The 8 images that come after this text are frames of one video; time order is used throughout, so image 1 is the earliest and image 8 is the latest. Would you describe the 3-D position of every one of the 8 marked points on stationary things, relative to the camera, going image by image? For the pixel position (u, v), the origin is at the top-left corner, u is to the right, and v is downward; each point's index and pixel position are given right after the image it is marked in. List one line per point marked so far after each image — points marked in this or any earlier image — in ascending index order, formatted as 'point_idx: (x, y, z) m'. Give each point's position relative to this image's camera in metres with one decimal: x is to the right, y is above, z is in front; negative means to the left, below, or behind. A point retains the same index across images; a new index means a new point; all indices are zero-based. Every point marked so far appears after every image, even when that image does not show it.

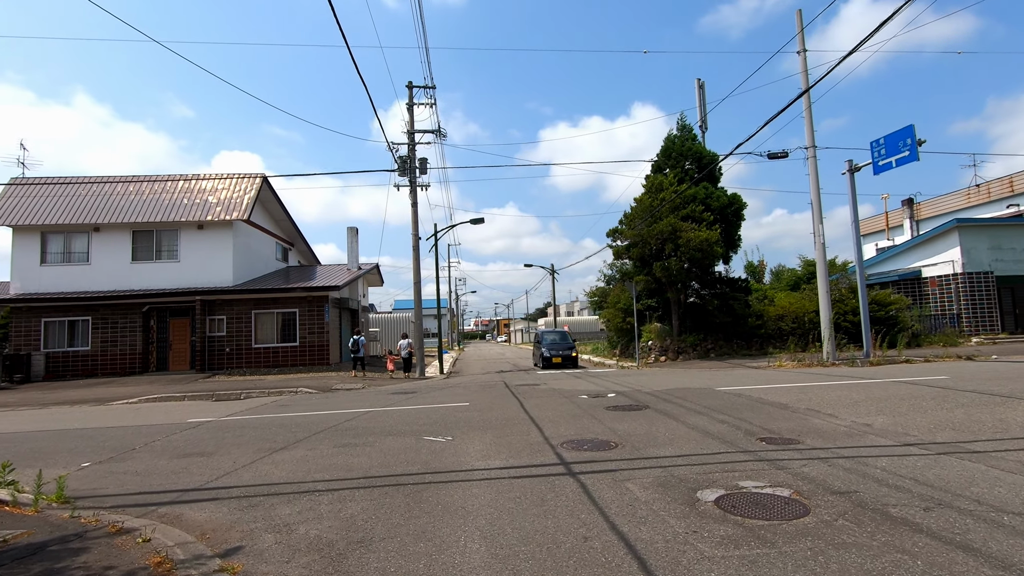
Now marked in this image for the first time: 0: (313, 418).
0: (-3.9, -2.6, +10.6) m
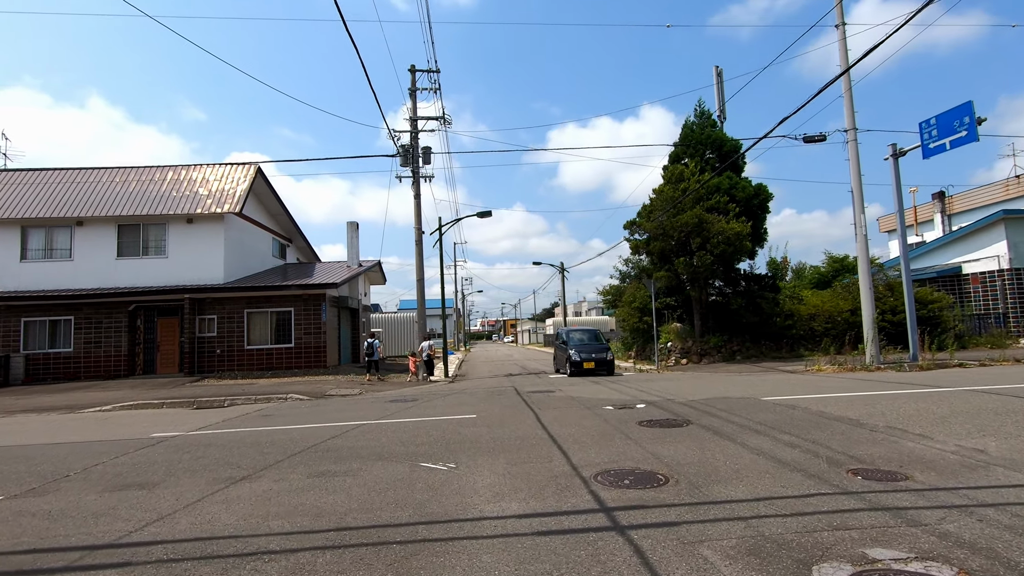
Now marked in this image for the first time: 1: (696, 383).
0: (-3.7, -2.5, +9.1) m
1: (+5.0, -2.5, +14.5) m
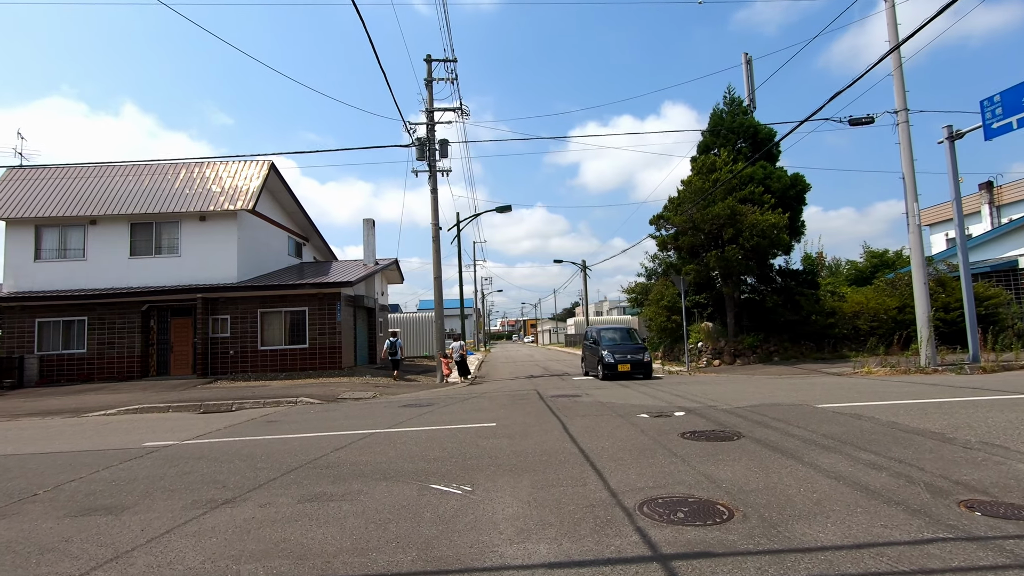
0: (-3.3, -2.4, +8.2) m
1: (+5.5, -2.4, +13.3) m
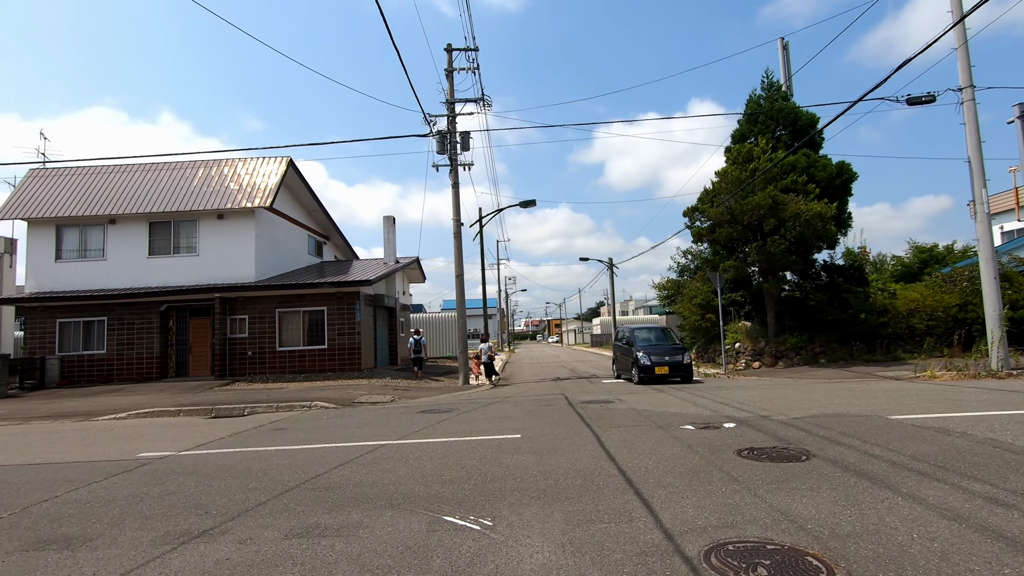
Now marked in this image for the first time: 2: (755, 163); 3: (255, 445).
0: (-2.9, -2.3, +7.4) m
1: (+6.1, -2.3, +12.1) m
2: (+8.5, +4.3, +18.8) m
3: (-4.1, -2.5, +8.7) m
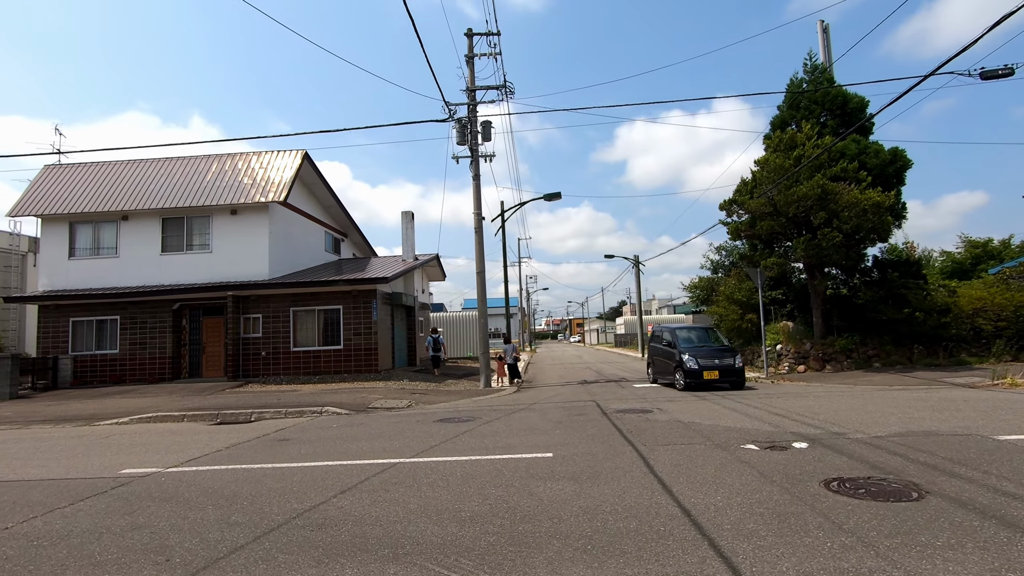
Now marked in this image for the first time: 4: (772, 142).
0: (-2.6, -2.3, +6.4) m
1: (+6.7, -2.3, +10.8) m
2: (+9.3, +4.4, +17.4) m
3: (-3.7, -2.5, +7.7) m
4: (+9.1, +5.1, +18.8) m
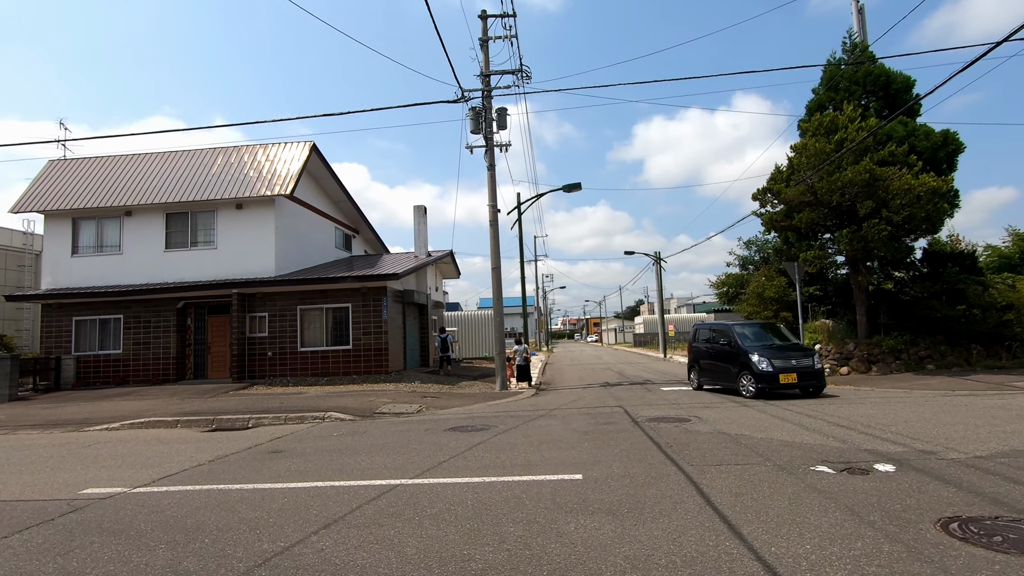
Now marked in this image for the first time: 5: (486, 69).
0: (-2.4, -2.2, +5.4) m
1: (+7.0, -2.1, +9.5) m
2: (+9.8, +4.6, +16.0) m
3: (-3.5, -2.4, +6.7) m
4: (+9.7, +5.3, +17.5) m
5: (-0.9, +7.6, +18.7) m
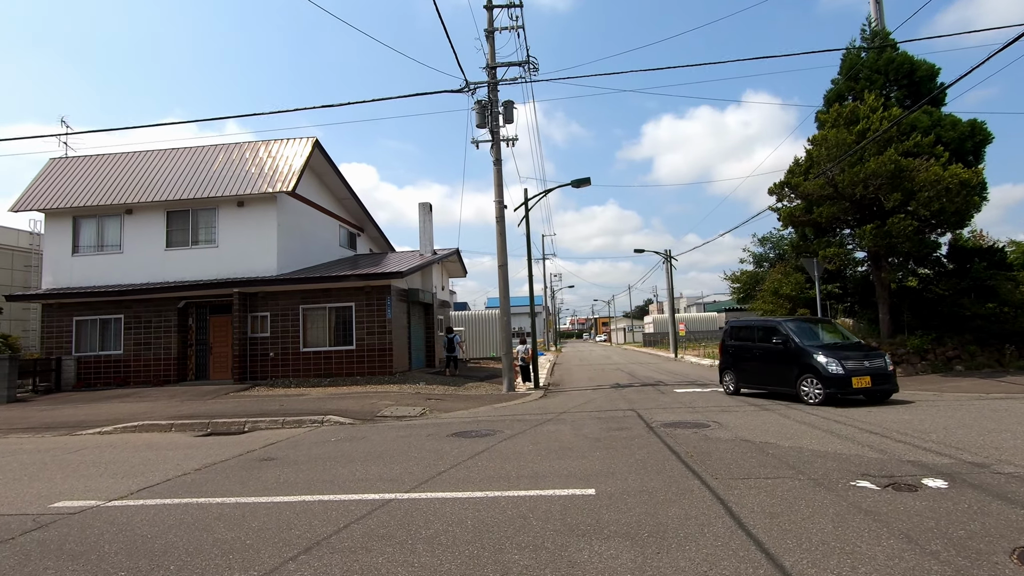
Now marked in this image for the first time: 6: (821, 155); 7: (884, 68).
0: (-2.3, -2.1, +4.9) m
1: (+7.1, -2.1, +8.8) m
2: (+10.0, +4.7, +15.3) m
3: (-3.4, -2.3, +6.2) m
4: (+9.9, +5.3, +16.8) m
5: (-0.7, +7.6, +18.1) m
6: (+9.1, +3.9, +15.9) m
7: (+11.9, +7.0, +17.2) m
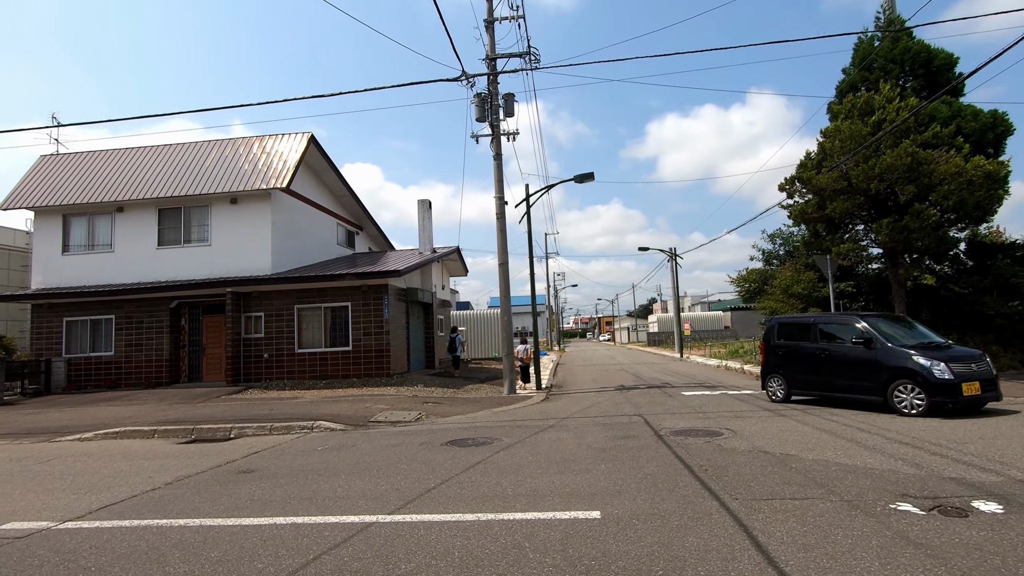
0: (-2.3, -2.1, +4.3) m
1: (+7.1, -2.0, +8.2) m
2: (+10.0, +4.7, +14.6) m
3: (-3.4, -2.3, +5.7) m
4: (+9.9, +5.4, +16.1) m
5: (-0.6, +7.7, +17.6) m
6: (+9.1, +4.0, +15.3) m
7: (+11.9, +7.1, +16.5) m
